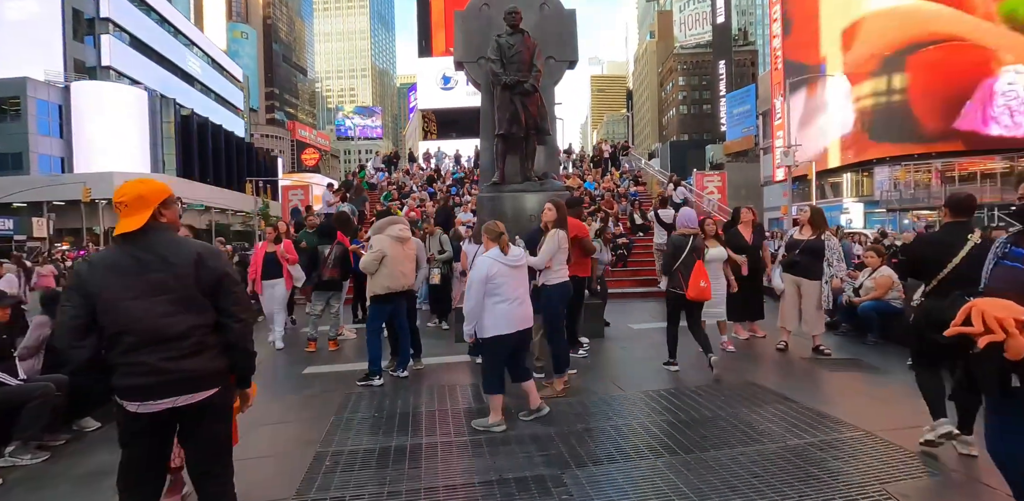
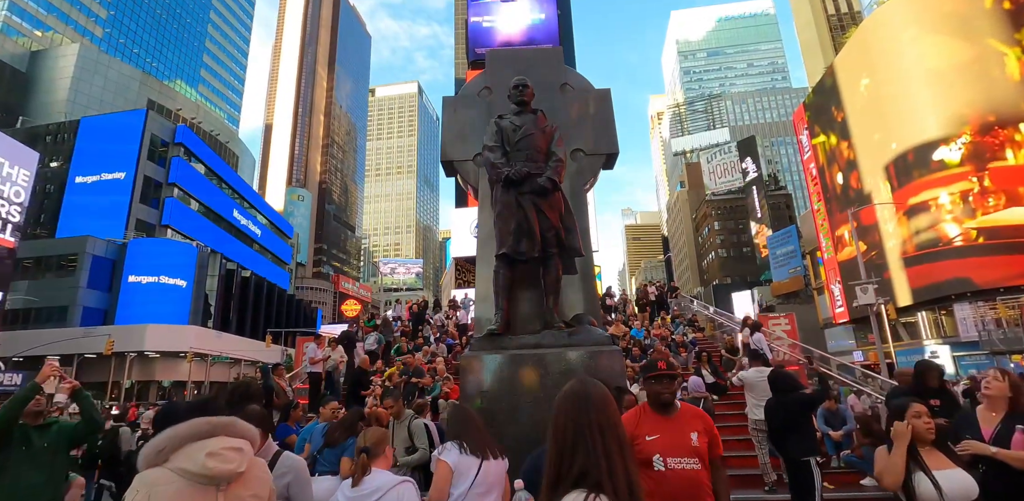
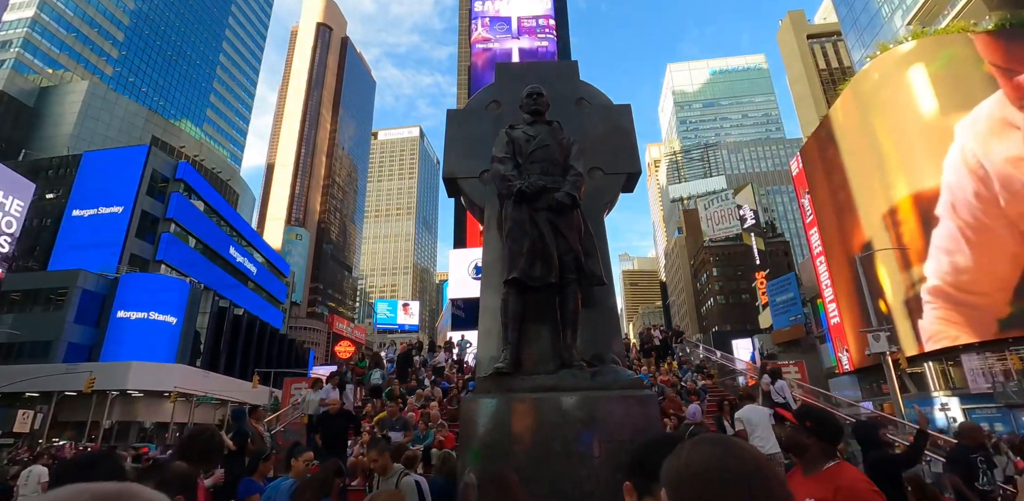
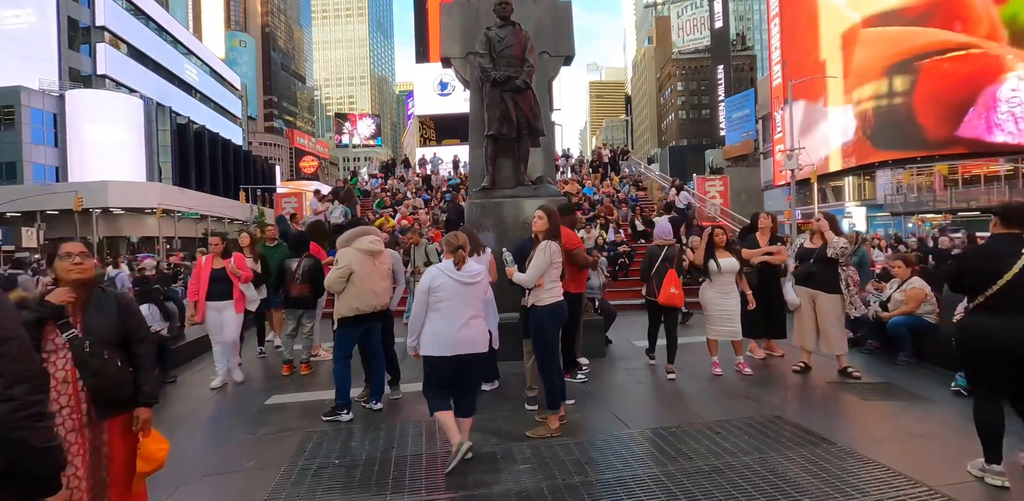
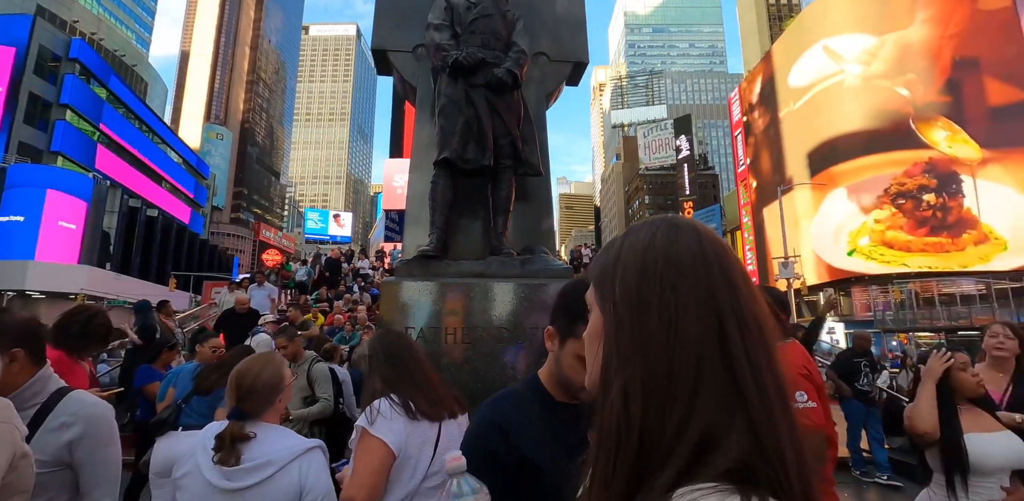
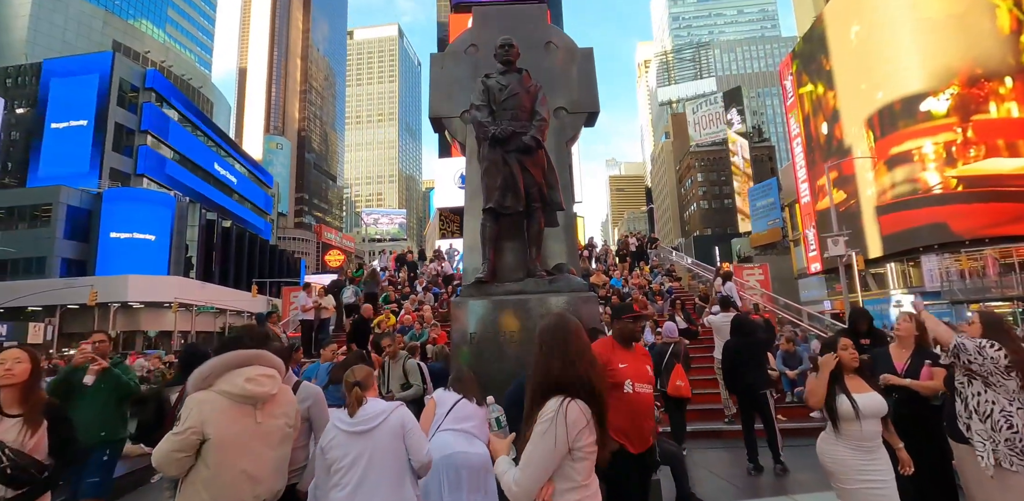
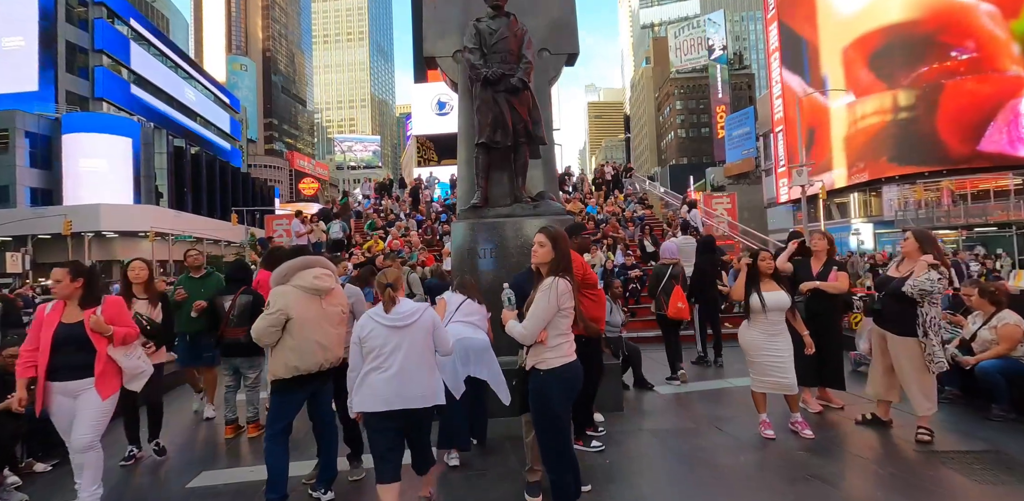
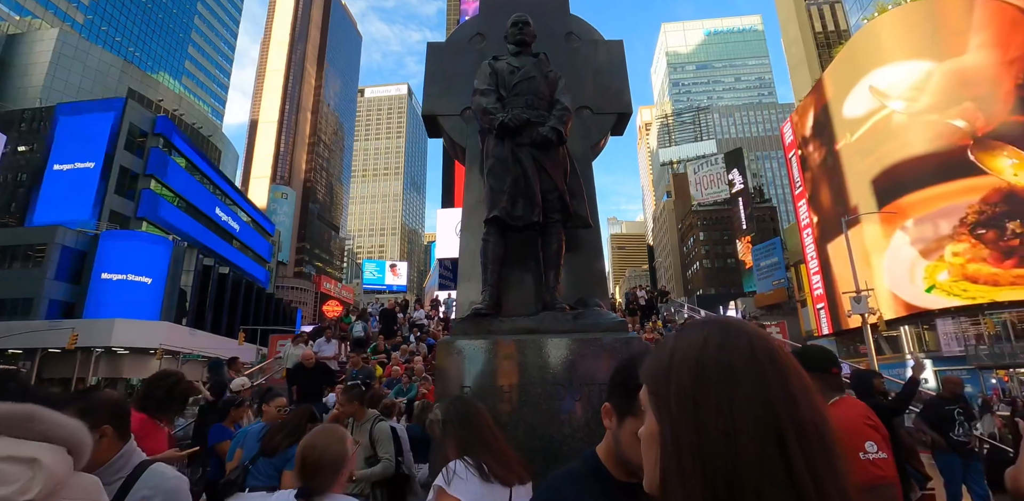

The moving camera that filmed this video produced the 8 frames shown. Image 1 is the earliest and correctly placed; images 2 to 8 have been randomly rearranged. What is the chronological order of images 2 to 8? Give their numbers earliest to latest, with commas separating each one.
4, 7, 6, 2, 3, 8, 5
